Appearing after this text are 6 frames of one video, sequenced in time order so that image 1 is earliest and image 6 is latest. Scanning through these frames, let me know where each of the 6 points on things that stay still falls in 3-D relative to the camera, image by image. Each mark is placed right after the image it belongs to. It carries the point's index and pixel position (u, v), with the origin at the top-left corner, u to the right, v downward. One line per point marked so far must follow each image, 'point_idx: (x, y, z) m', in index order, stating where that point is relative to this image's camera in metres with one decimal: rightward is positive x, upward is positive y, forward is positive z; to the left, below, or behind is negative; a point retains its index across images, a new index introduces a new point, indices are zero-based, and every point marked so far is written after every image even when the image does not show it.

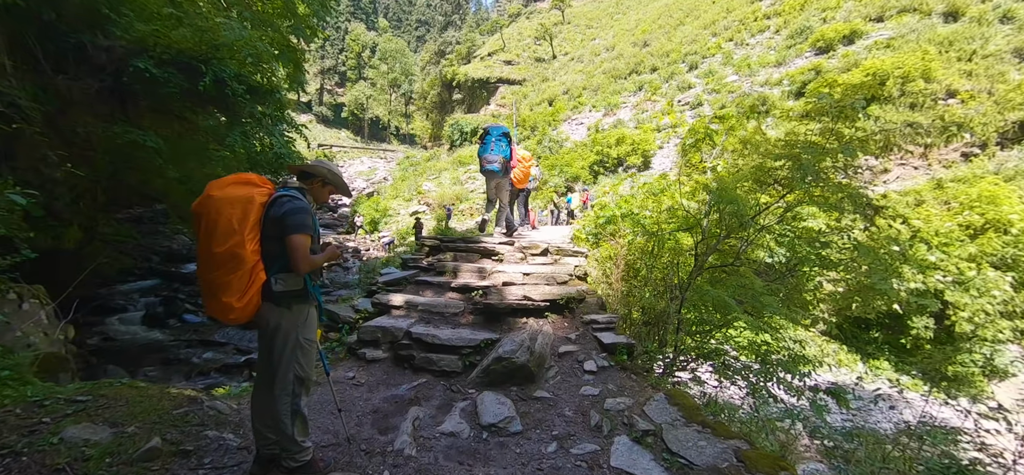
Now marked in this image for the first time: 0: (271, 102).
0: (-3.7, +2.1, +6.9) m
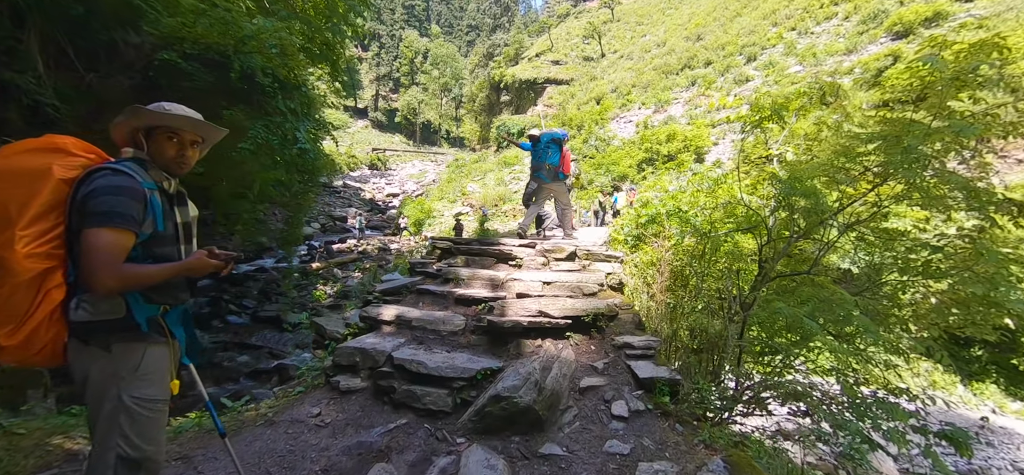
0: (-3.3, +2.1, +6.7) m
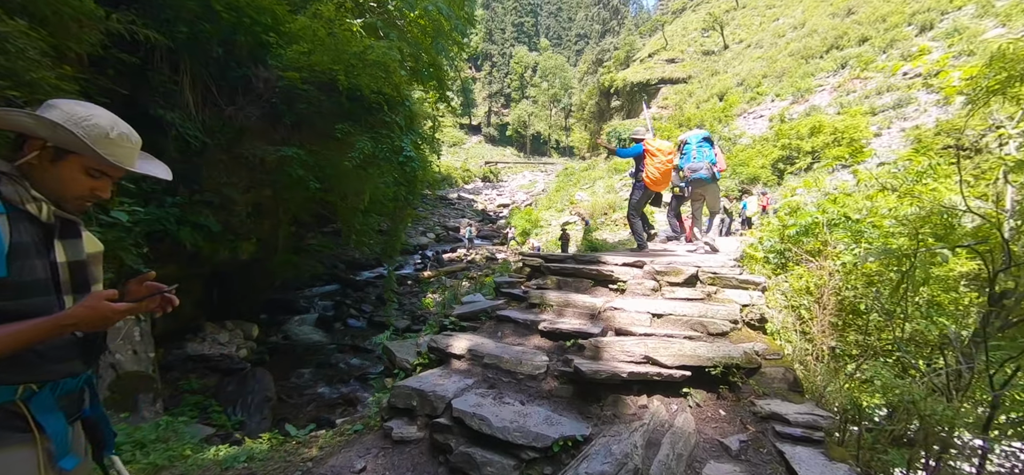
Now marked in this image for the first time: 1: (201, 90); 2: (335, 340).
0: (-1.7, +1.9, +6.8) m
1: (-3.8, +1.8, +5.4) m
2: (-3.2, -1.8, +7.8) m
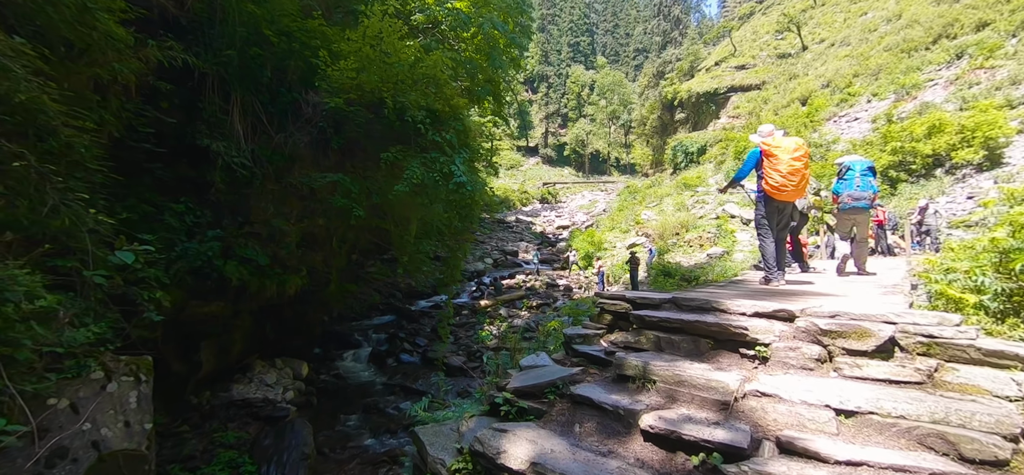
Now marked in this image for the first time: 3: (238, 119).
0: (-0.8, +1.5, +6.2) m
1: (-3.0, +1.4, +5.2) m
2: (-2.0, -2.3, +7.2) m
3: (-3.1, +1.3, +5.0) m
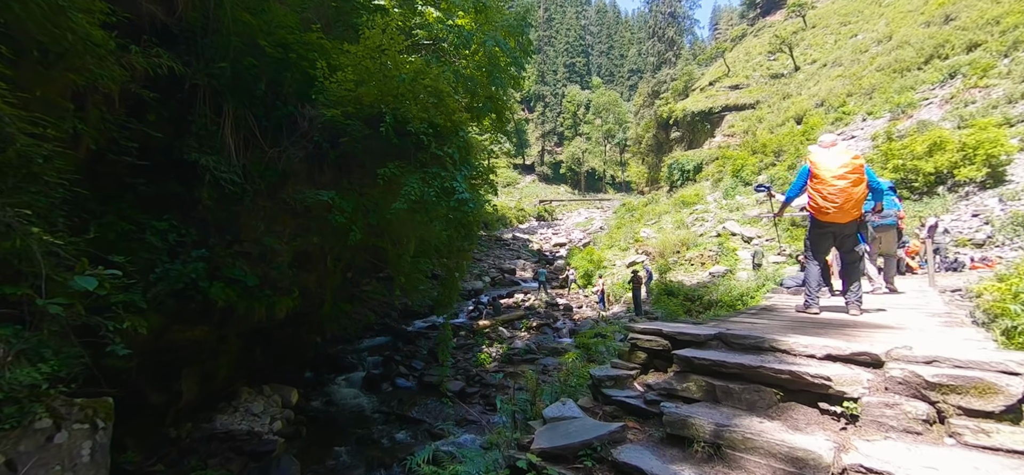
0: (-0.8, +1.3, +6.0) m
1: (-3.0, +1.2, +4.9) m
2: (-2.0, -2.6, +6.8) m
3: (-3.0, +1.1, +4.7) m
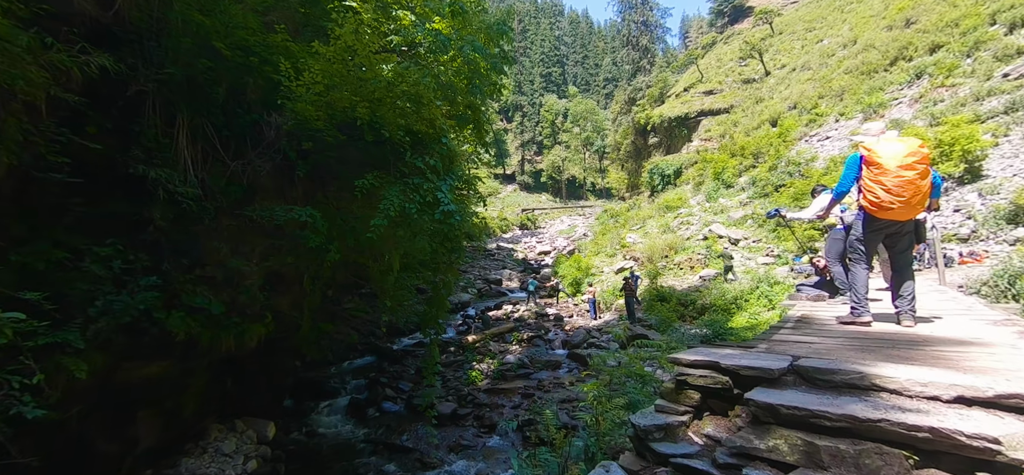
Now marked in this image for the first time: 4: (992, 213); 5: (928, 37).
0: (-0.9, +1.1, +5.6) m
1: (-3.1, +0.9, +4.5) m
2: (-2.1, -2.8, +6.3) m
3: (-3.1, +0.9, +4.3) m
4: (+9.8, +0.5, +9.1) m
5: (+18.0, +8.7, +19.0) m
